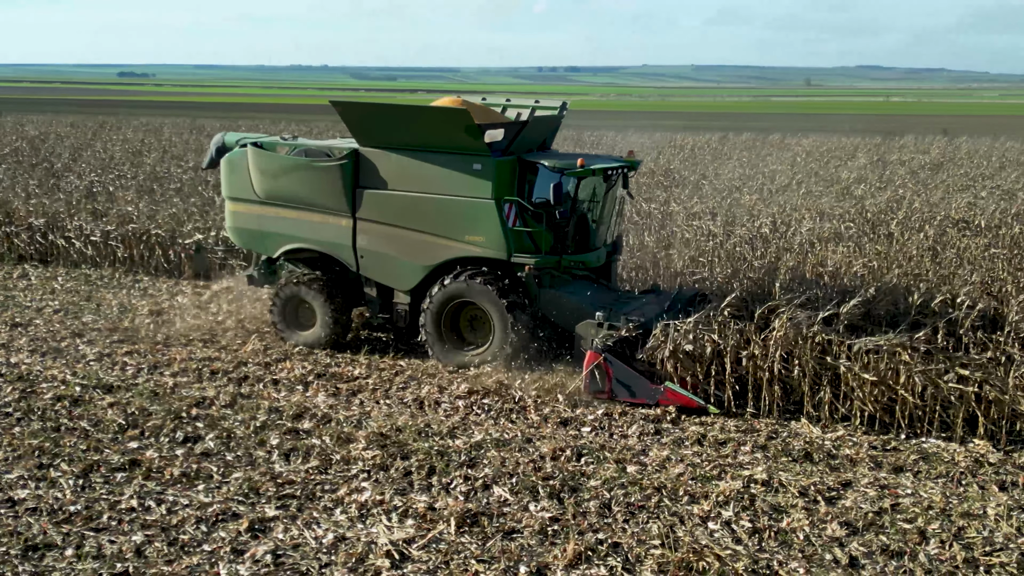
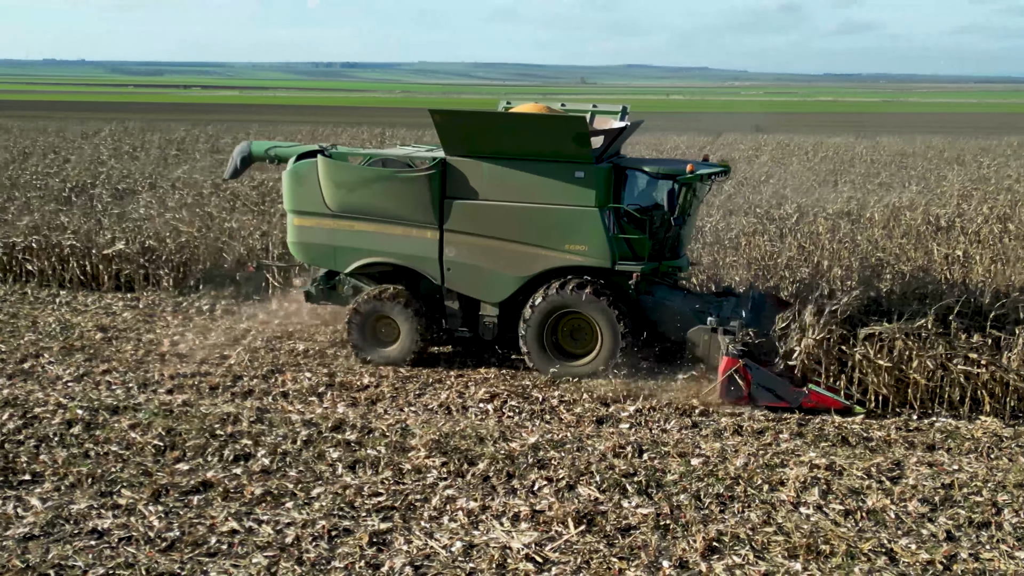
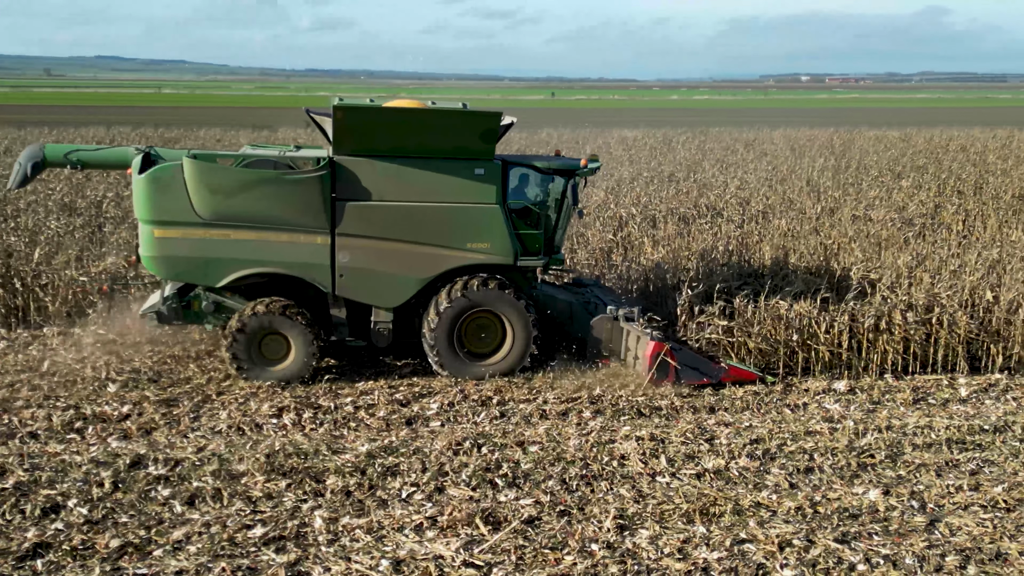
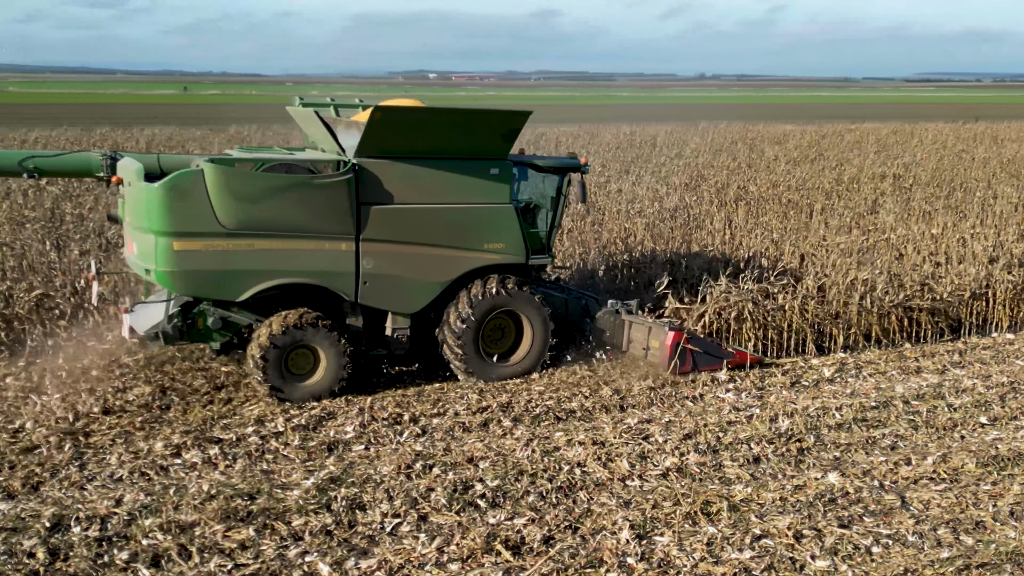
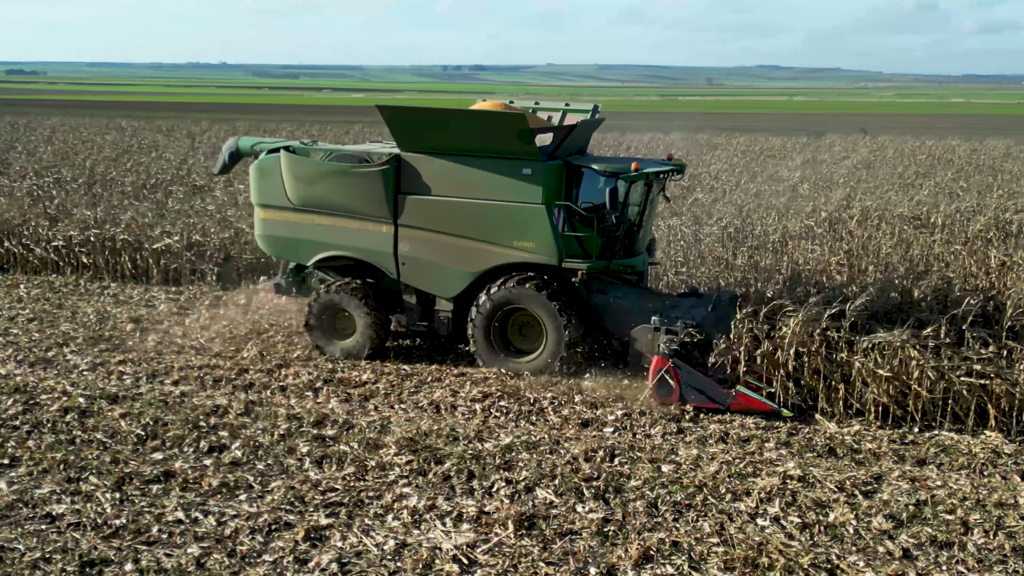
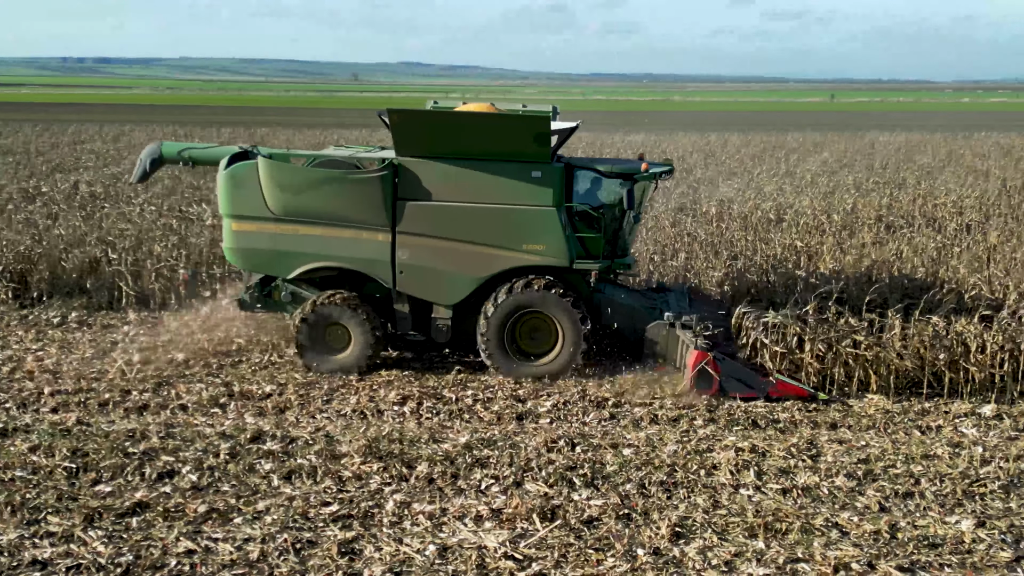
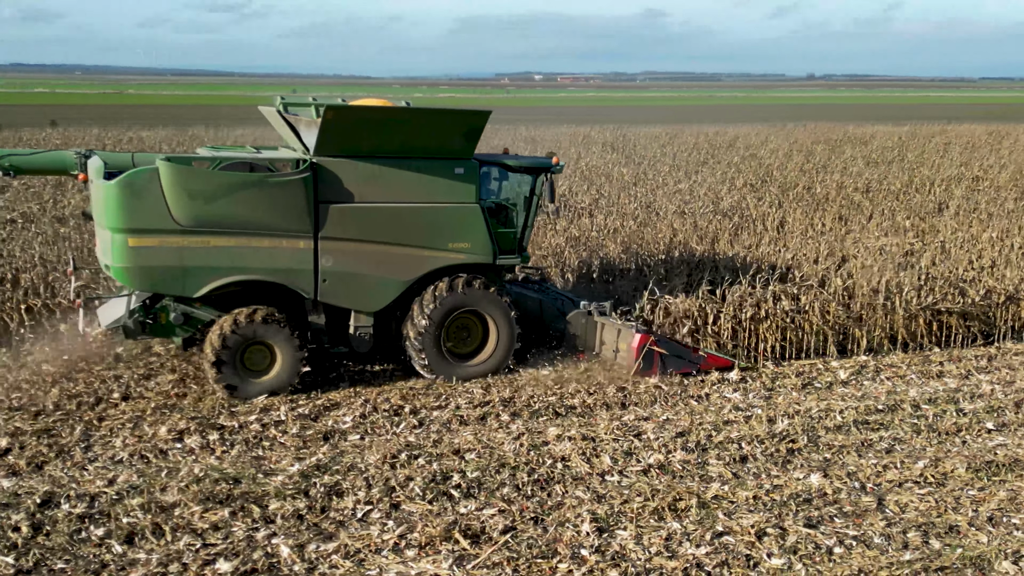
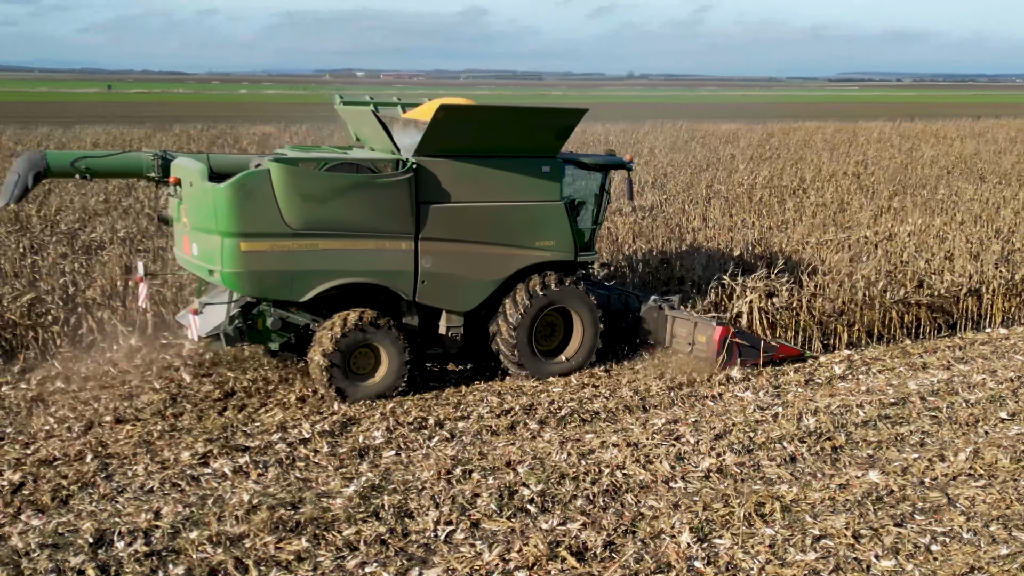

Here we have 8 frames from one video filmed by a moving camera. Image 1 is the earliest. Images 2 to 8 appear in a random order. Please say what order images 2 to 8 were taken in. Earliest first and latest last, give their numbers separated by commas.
5, 2, 6, 3, 7, 4, 8
